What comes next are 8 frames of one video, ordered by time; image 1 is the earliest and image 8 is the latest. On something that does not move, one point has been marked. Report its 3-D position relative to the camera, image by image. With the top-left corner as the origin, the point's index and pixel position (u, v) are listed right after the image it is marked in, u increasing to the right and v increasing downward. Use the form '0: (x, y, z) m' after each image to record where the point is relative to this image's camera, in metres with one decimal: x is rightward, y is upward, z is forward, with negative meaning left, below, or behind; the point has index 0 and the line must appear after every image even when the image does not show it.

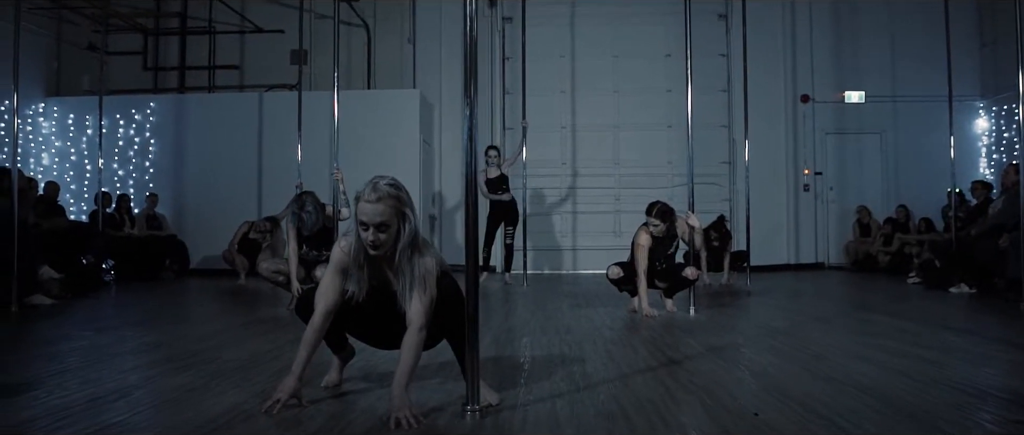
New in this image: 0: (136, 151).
0: (-4.9, +0.9, +9.6) m
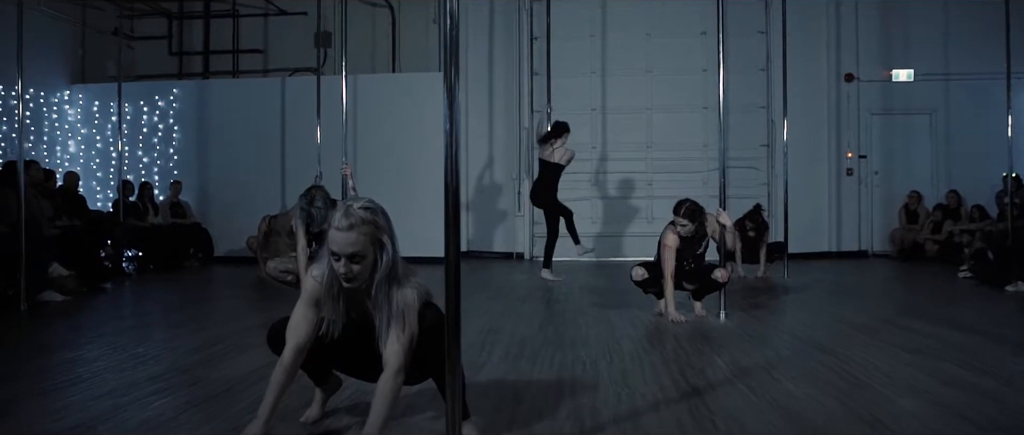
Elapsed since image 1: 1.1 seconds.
0: (-4.5, +1.0, +9.6) m
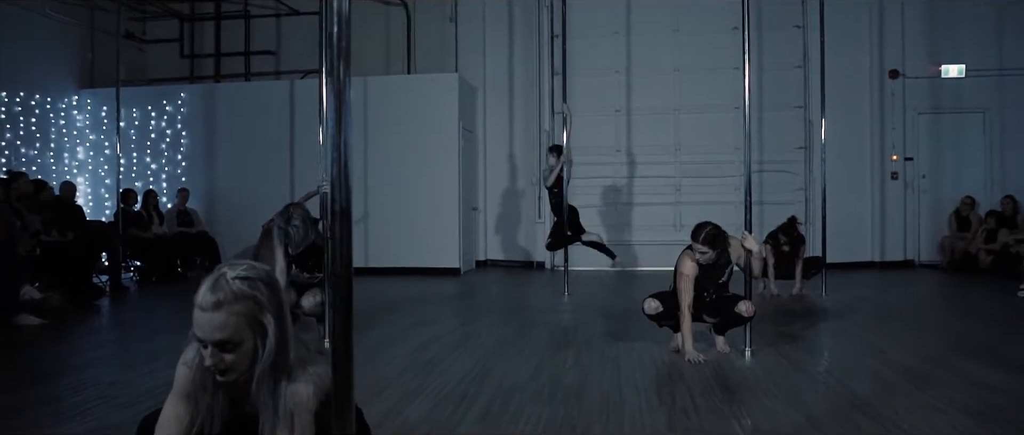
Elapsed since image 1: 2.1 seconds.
0: (-4.3, +0.9, +9.3) m
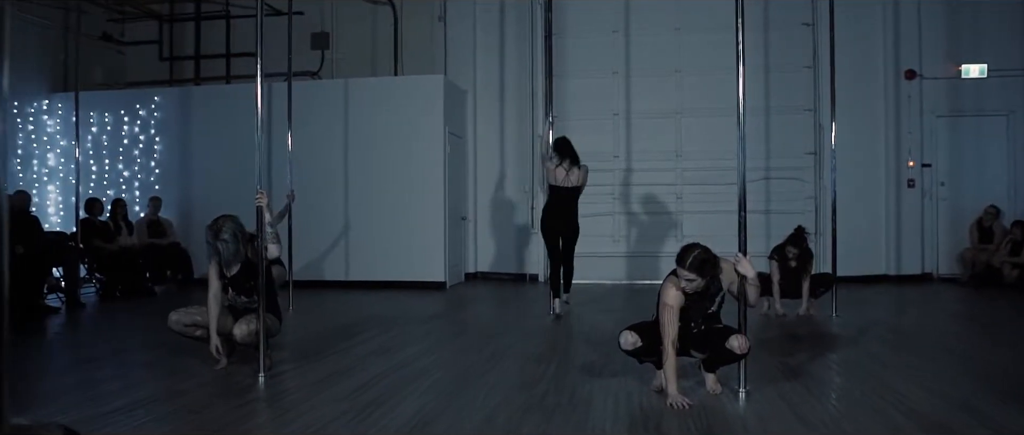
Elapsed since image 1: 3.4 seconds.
0: (-4.4, +0.8, +8.8) m
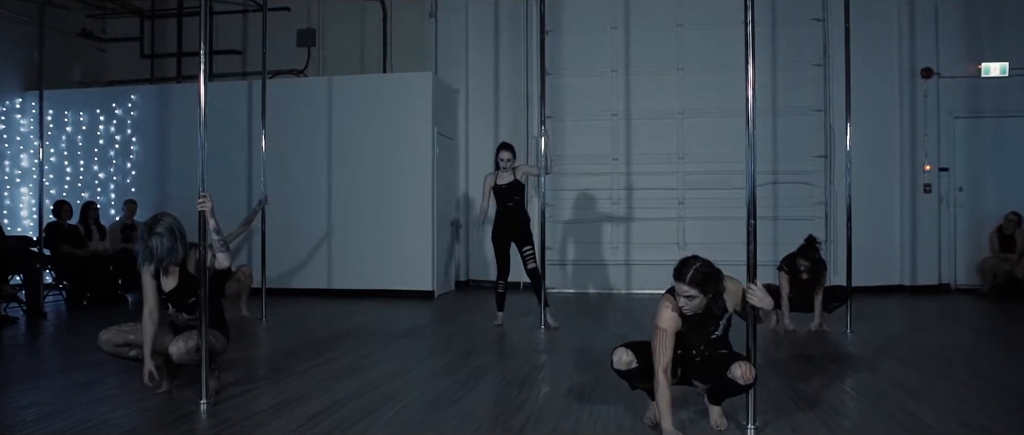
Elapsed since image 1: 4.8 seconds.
0: (-4.5, +0.8, +8.4) m
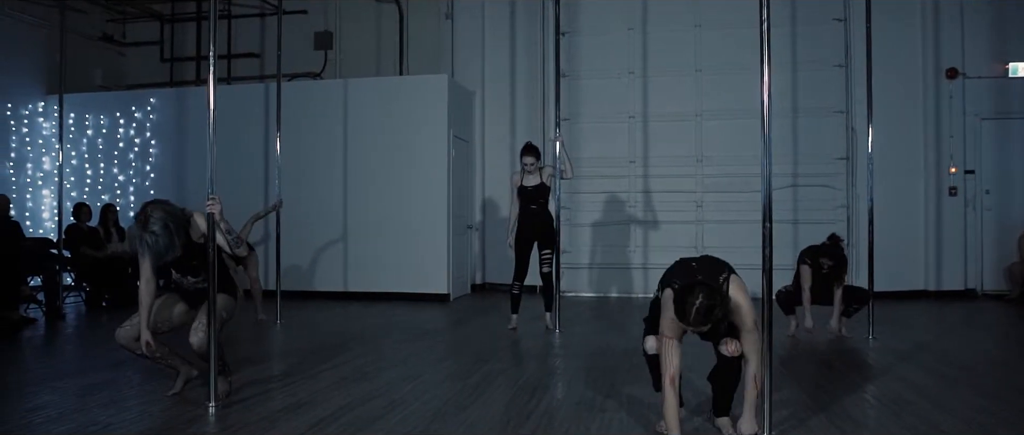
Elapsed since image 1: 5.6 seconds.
0: (-4.3, +0.7, +8.5) m
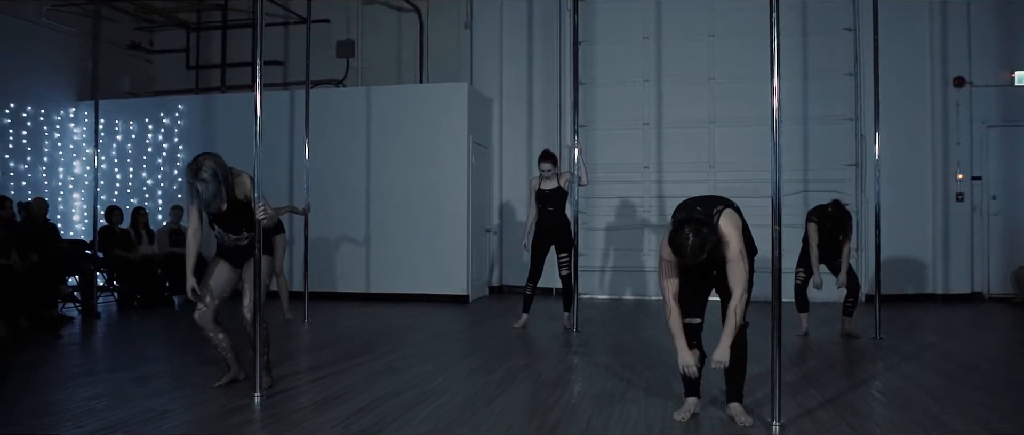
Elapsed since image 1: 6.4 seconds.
0: (-4.1, +0.7, +8.8) m
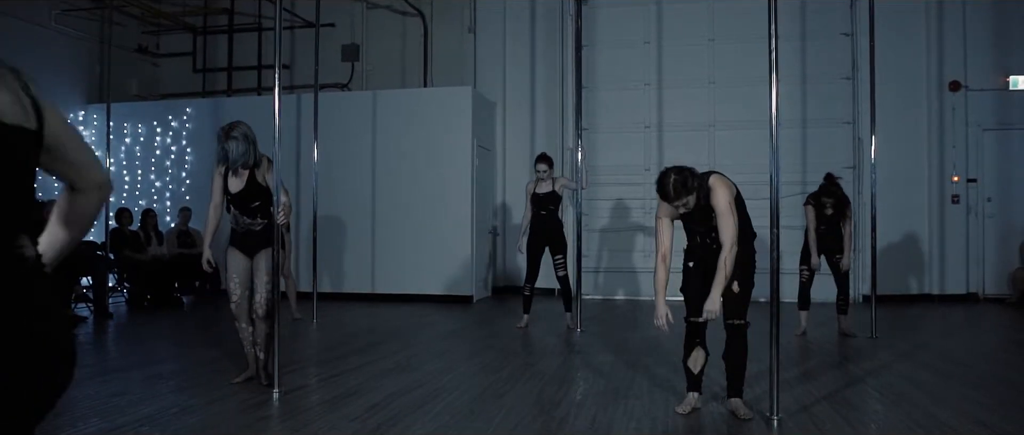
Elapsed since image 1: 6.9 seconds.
0: (-4.1, +0.7, +8.9) m
